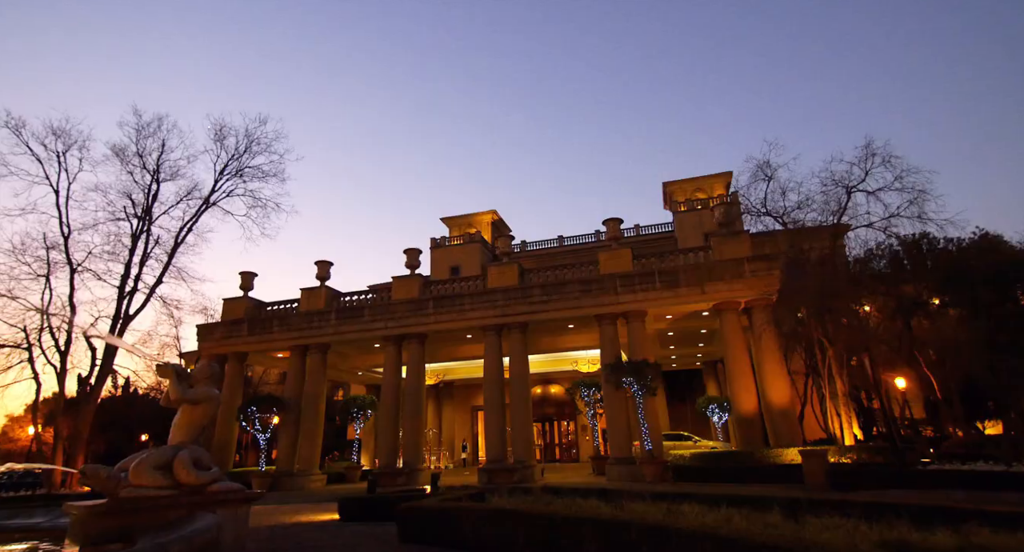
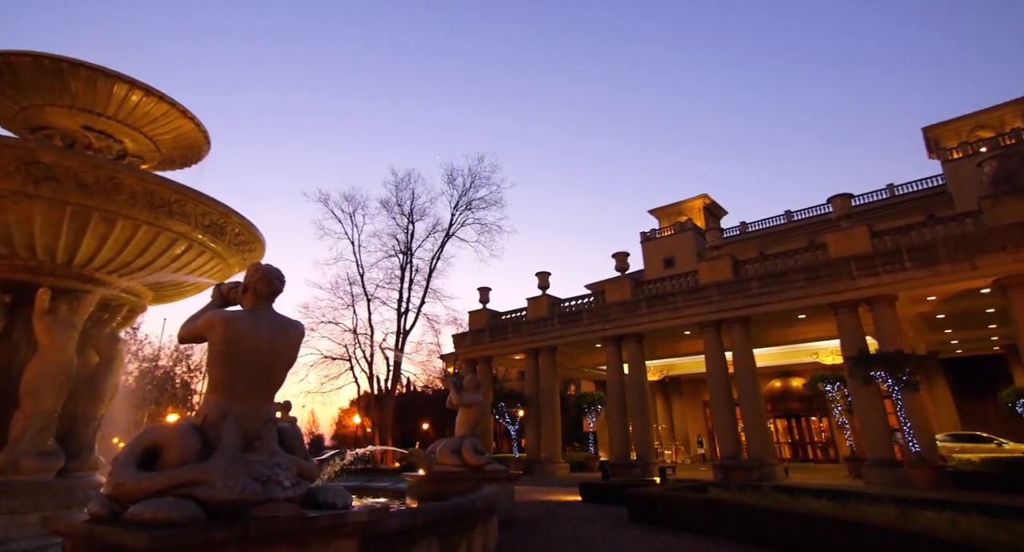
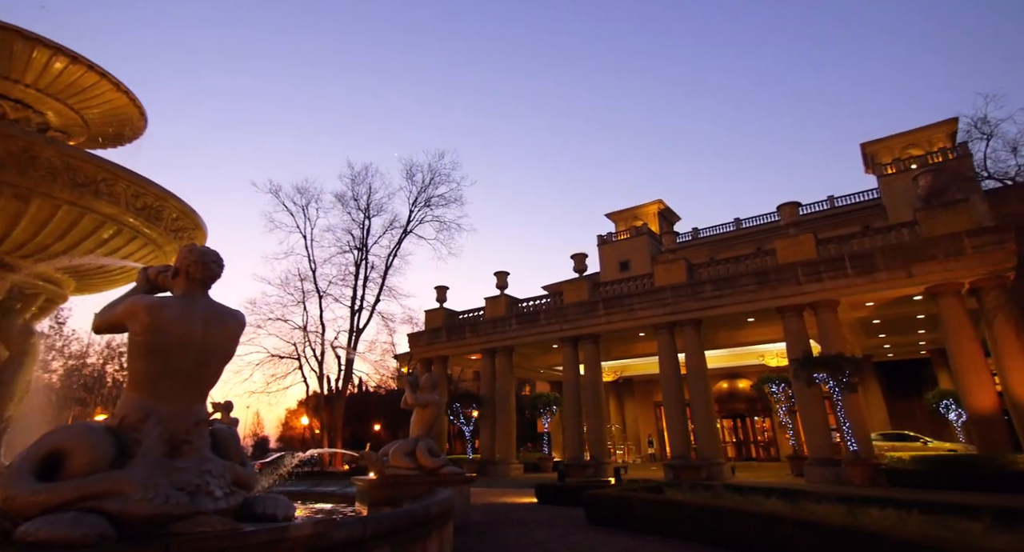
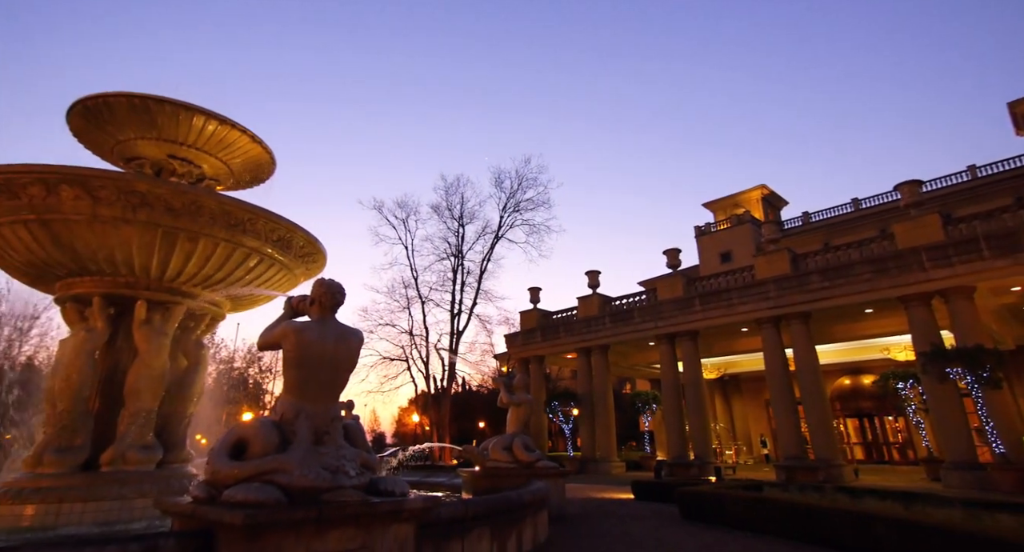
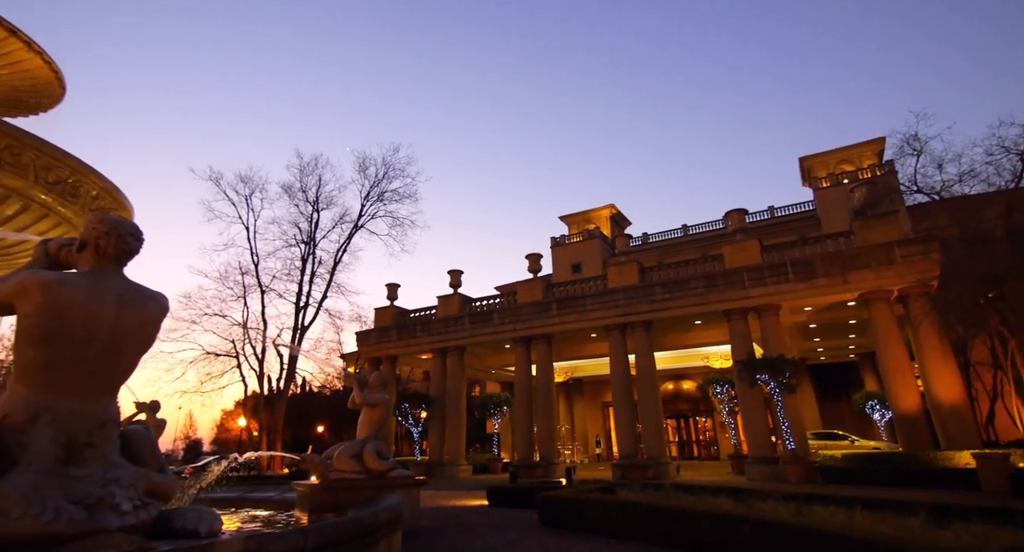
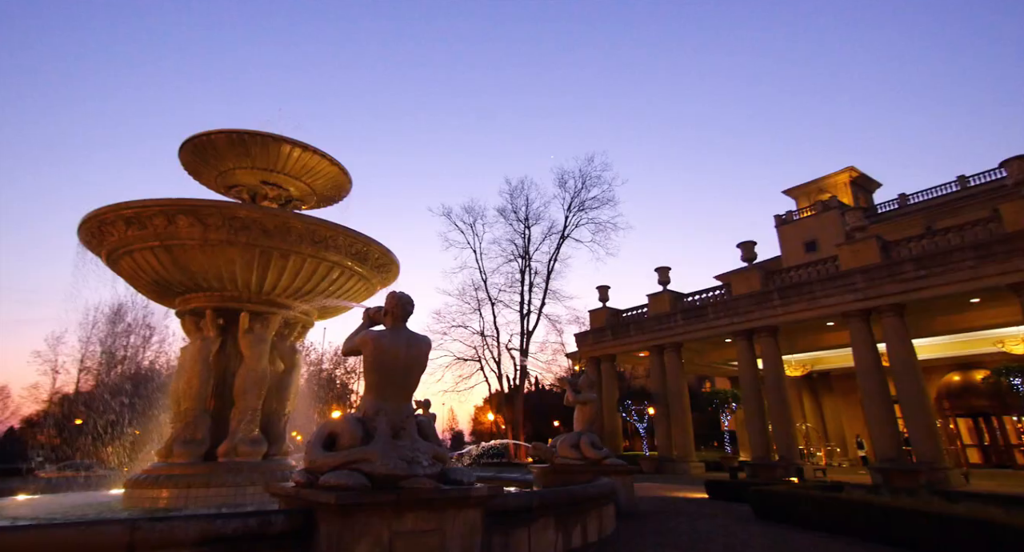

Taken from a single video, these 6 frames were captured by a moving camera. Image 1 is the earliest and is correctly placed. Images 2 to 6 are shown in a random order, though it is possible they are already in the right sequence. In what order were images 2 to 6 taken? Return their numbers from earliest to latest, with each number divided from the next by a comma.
5, 3, 2, 4, 6
